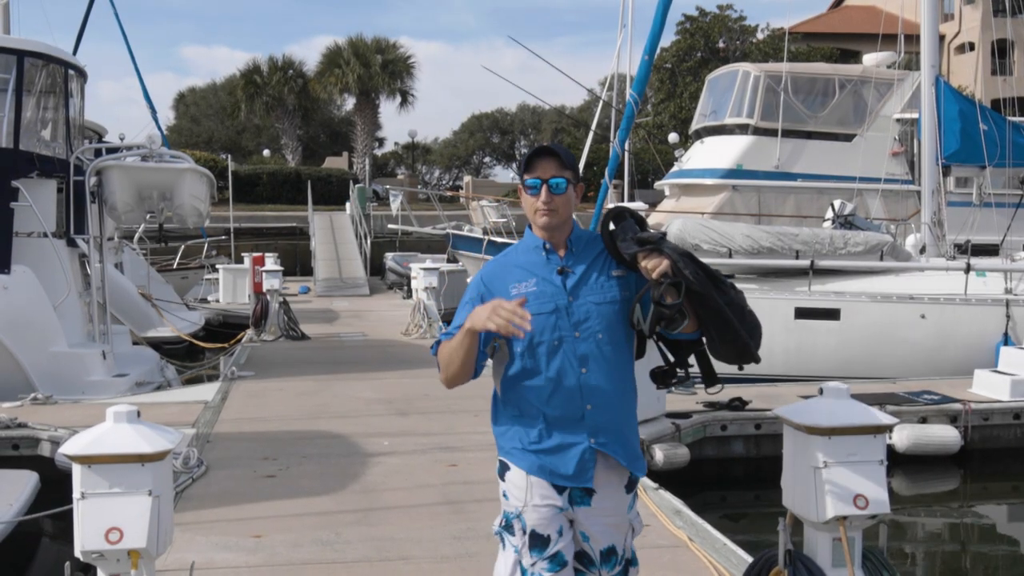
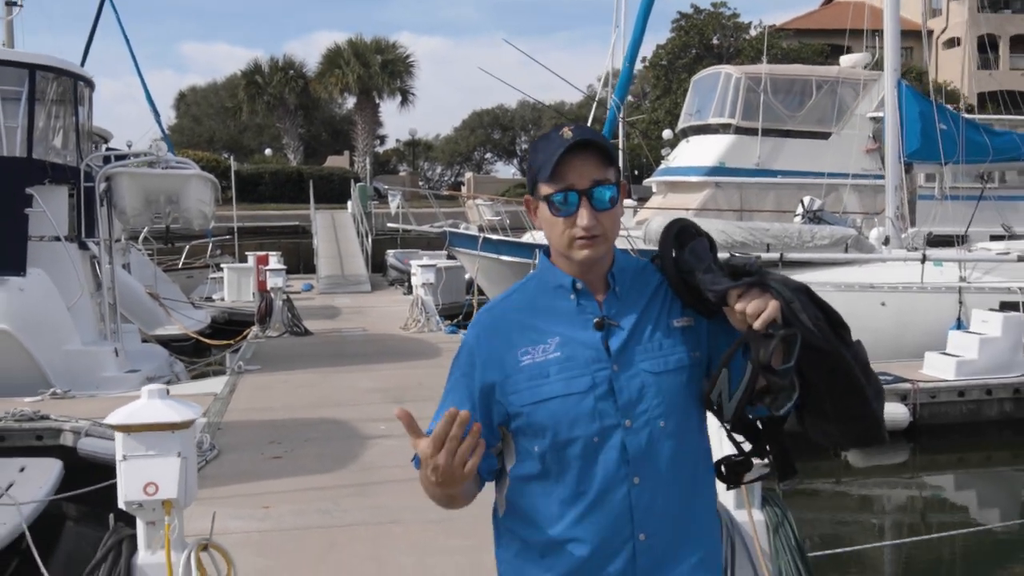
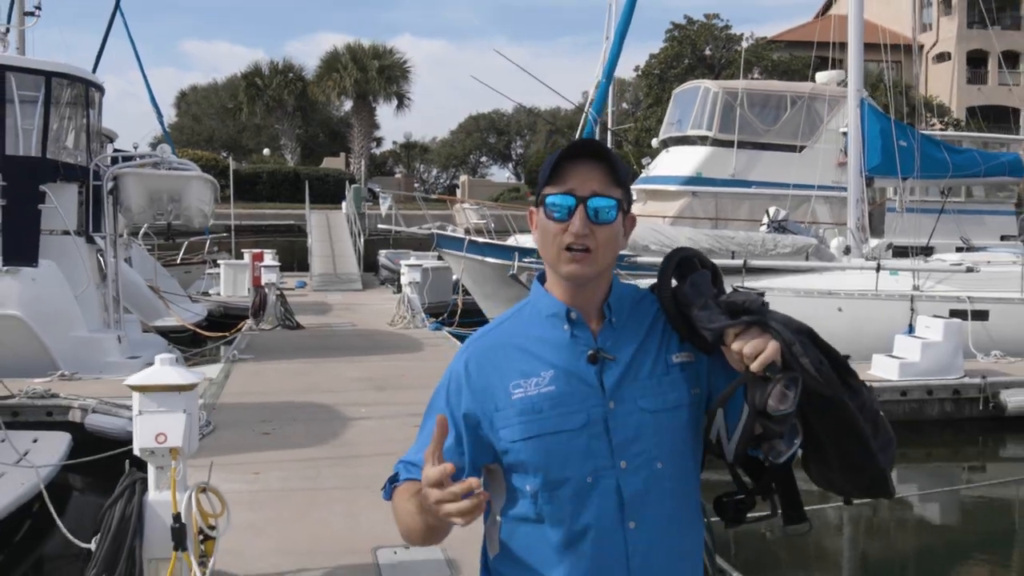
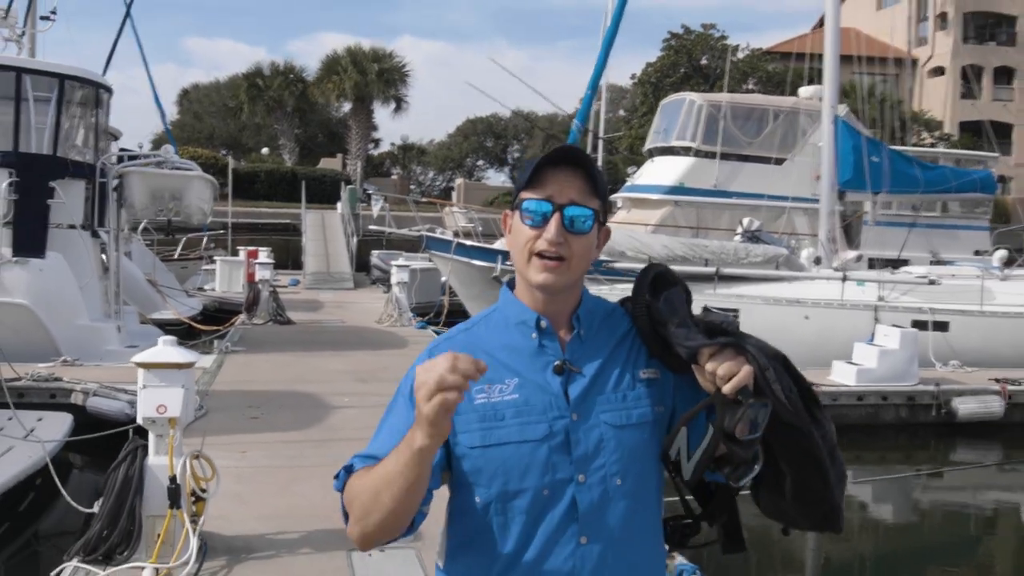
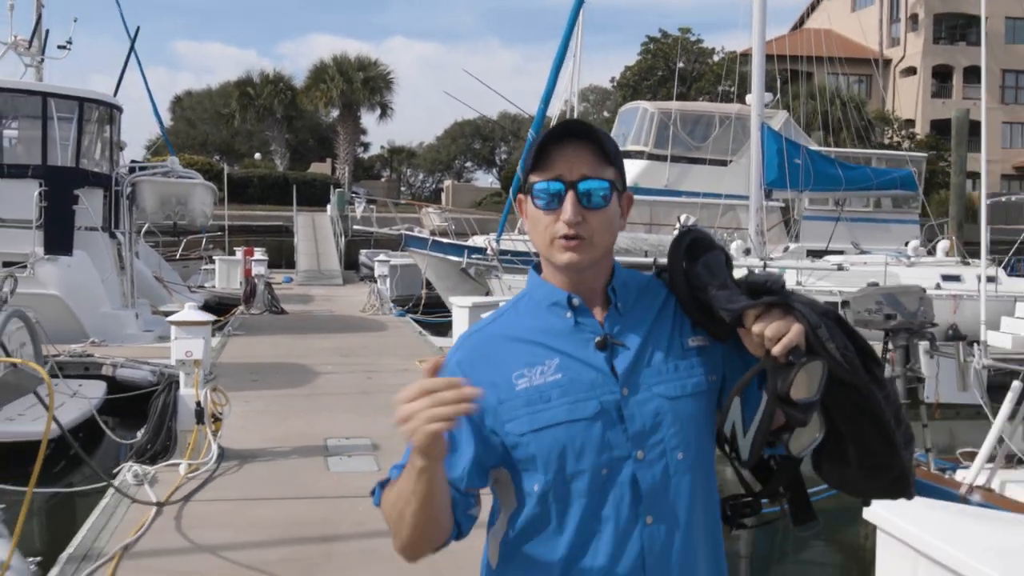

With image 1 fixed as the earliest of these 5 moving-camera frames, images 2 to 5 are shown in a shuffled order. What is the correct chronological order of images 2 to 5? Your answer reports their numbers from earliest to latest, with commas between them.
2, 3, 4, 5
